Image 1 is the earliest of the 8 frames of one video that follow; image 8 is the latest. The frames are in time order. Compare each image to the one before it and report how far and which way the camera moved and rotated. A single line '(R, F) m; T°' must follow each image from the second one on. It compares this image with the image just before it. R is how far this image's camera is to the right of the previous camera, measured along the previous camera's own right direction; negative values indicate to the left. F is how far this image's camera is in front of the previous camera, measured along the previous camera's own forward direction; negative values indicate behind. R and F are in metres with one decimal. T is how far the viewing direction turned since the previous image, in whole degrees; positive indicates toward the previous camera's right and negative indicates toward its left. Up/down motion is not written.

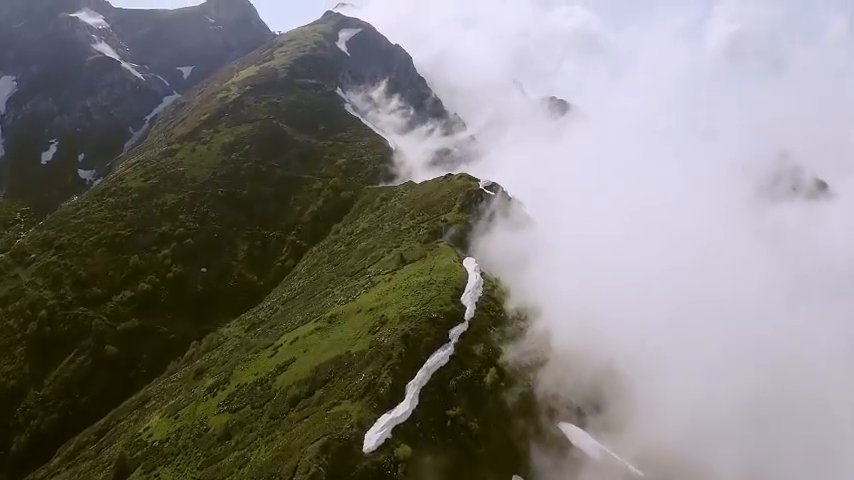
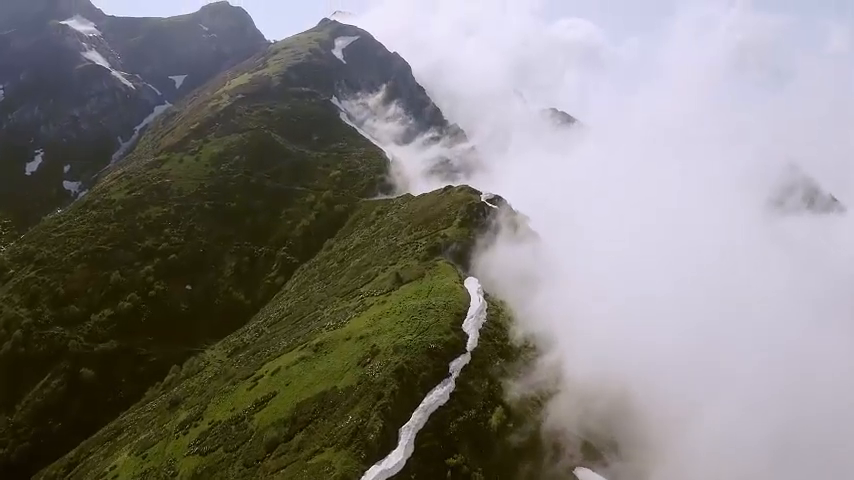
(+0.2, +7.8) m; 0°
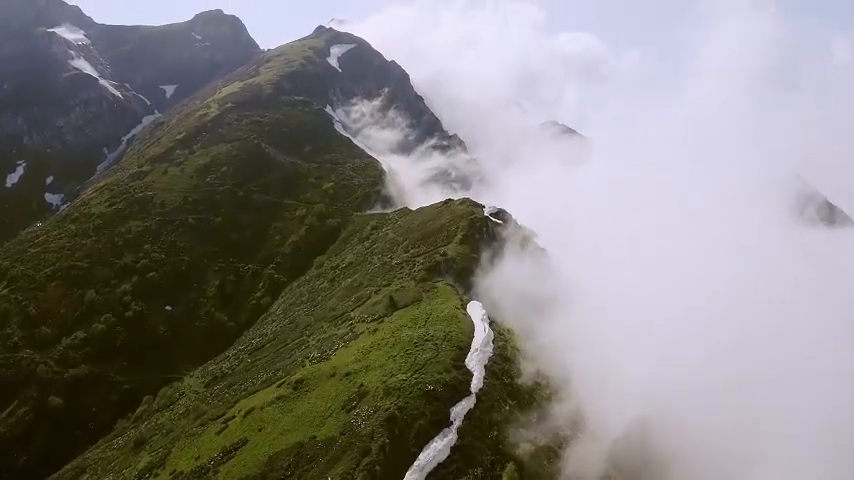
(+0.2, +9.0) m; 0°
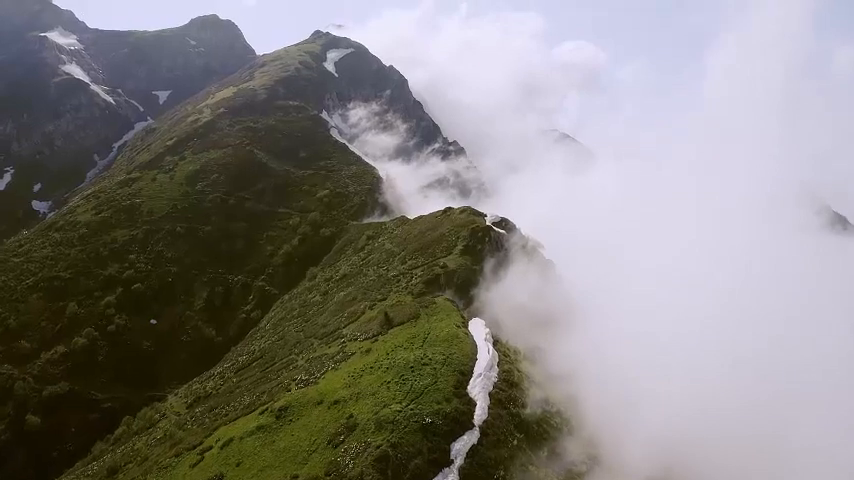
(+0.1, +5.5) m; 0°
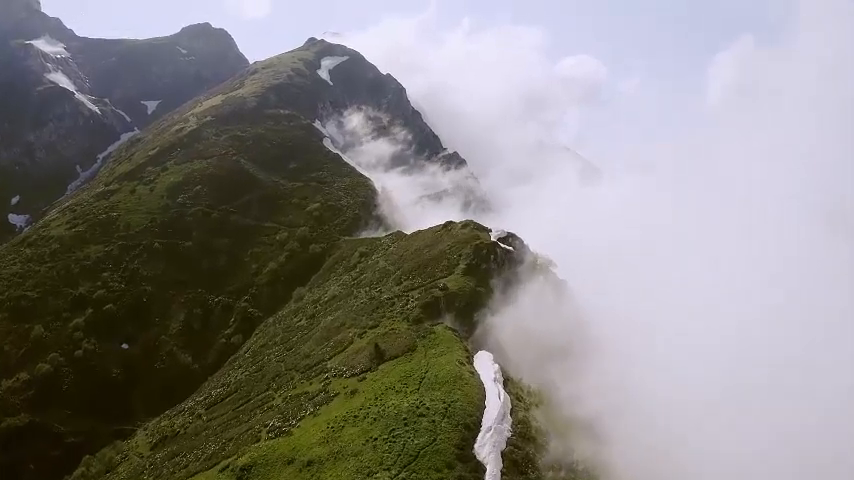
(+0.1, +9.5) m; 0°
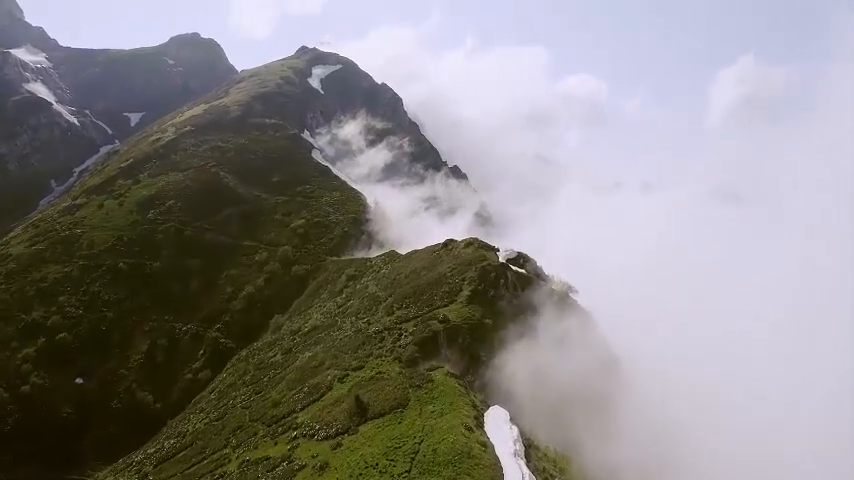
(+0.1, +12.1) m; 0°
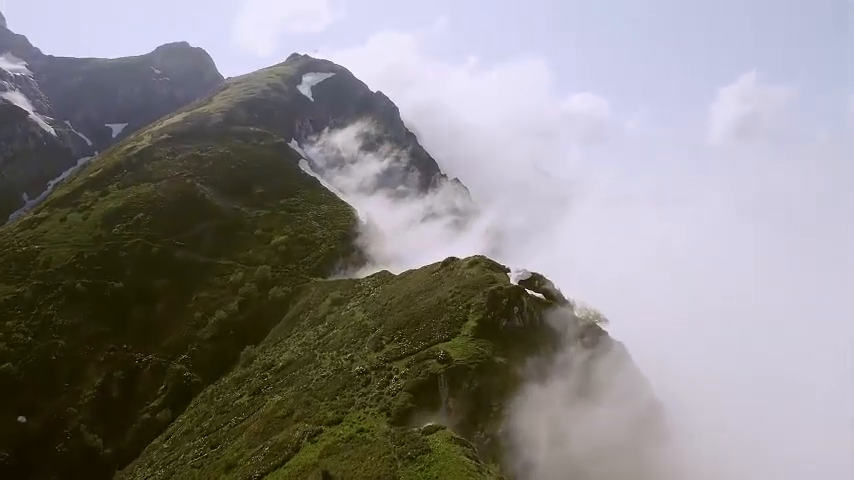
(+0.1, +11.4) m; 0°
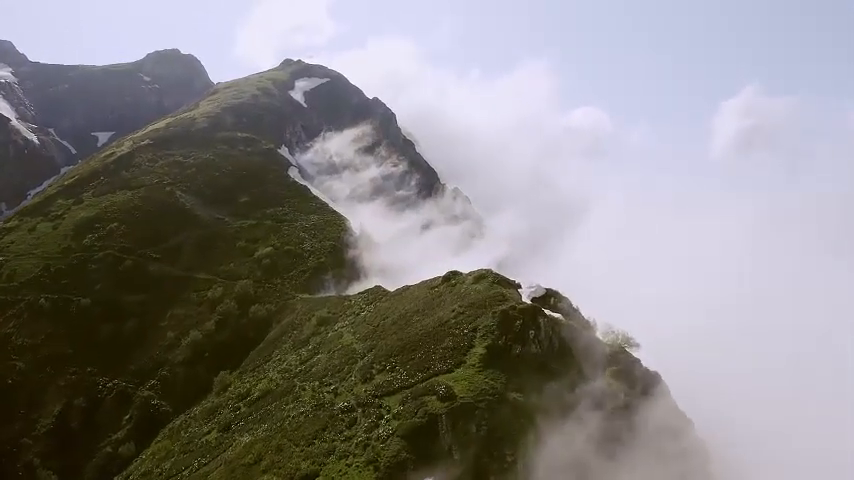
(0.0, +7.9) m; 0°
